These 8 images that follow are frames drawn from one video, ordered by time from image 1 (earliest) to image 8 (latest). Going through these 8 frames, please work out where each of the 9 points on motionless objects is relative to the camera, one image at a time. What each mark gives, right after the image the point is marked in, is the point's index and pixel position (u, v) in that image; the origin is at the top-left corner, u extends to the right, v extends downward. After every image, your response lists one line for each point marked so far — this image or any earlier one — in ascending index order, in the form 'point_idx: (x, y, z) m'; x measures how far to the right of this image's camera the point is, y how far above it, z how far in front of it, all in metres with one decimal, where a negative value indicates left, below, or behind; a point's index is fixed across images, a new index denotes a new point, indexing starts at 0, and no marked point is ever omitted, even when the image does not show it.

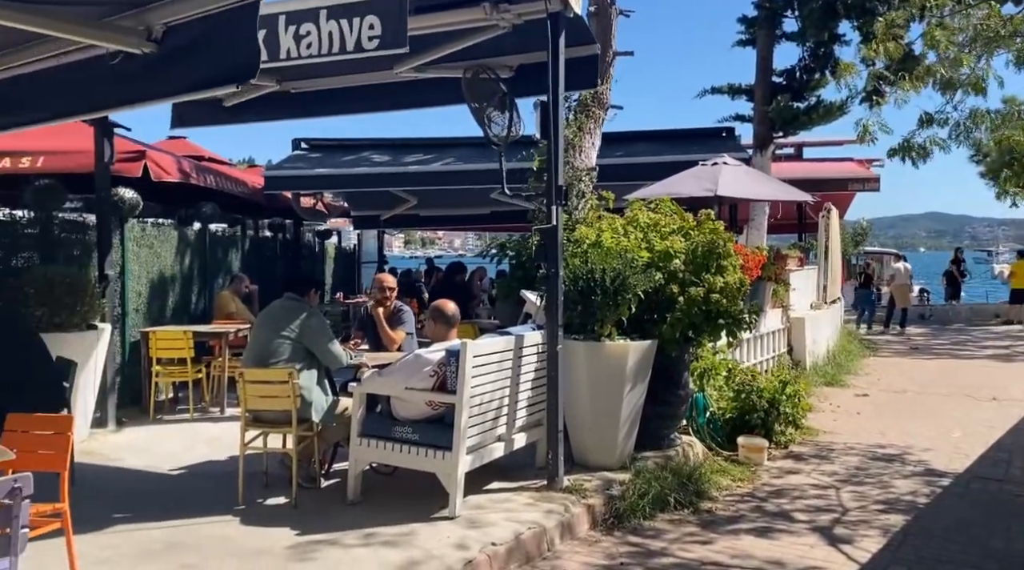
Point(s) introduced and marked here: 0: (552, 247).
0: (+0.3, +0.3, +5.8) m
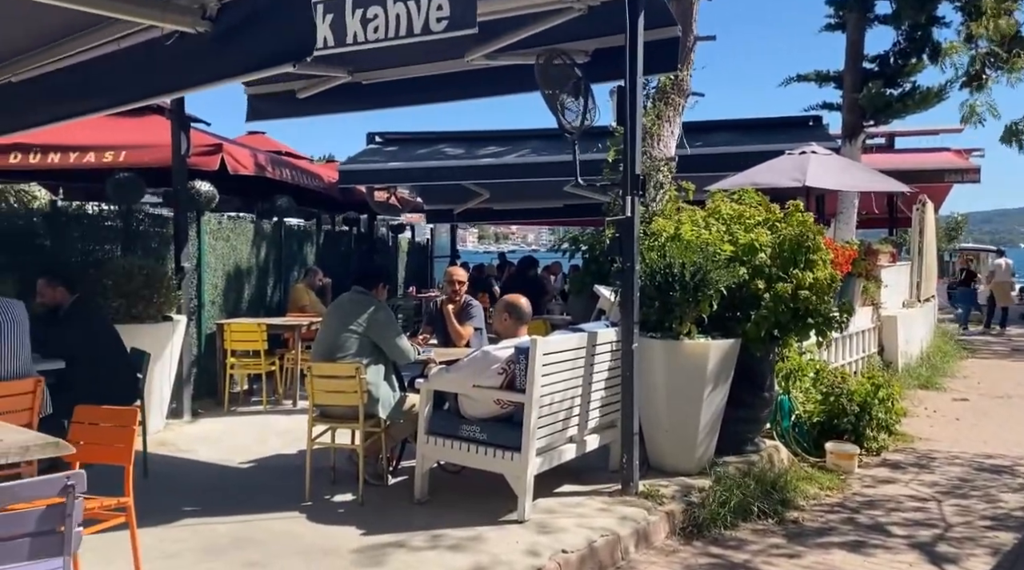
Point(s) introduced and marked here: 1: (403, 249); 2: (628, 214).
0: (+0.8, +0.3, +5.6) m
1: (-2.2, +0.7, +16.7) m
2: (+0.8, +0.5, +5.5) m
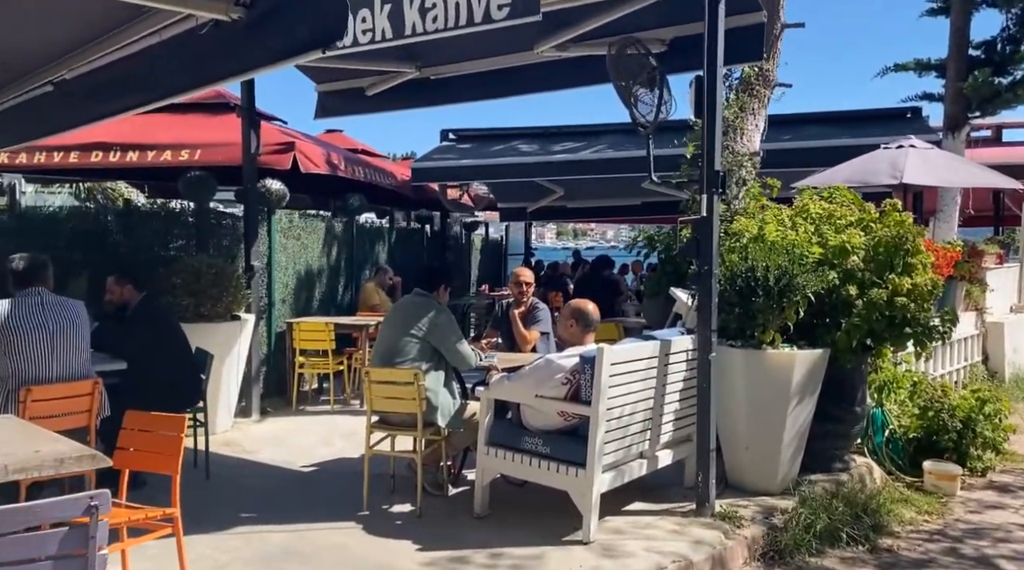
0: (+1.2, +0.3, +5.2) m
1: (-0.7, +0.8, +16.5) m
2: (+1.2, +0.4, +5.2) m
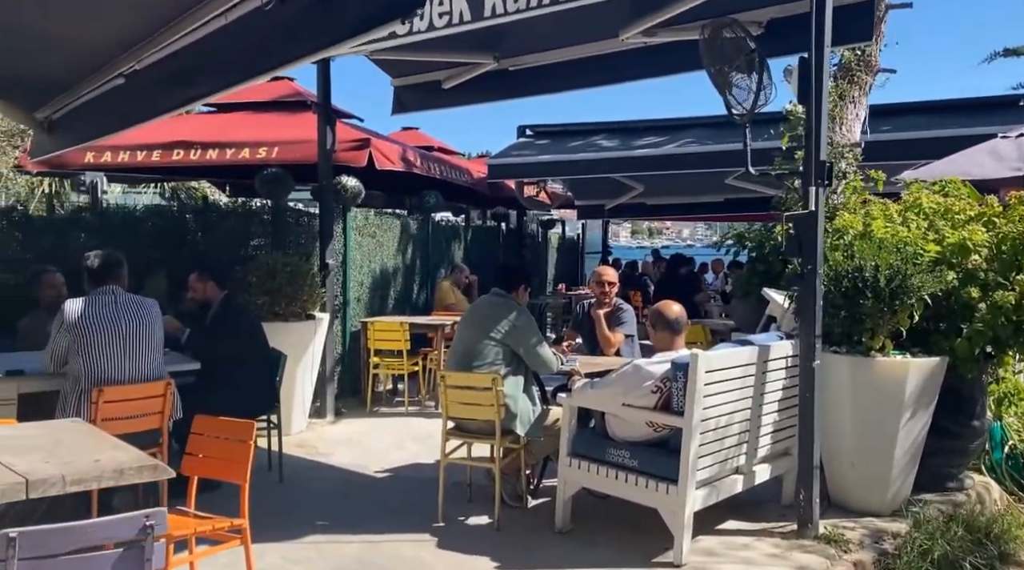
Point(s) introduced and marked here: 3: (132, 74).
0: (+1.7, +0.3, +4.7) m
1: (+0.8, +0.8, +16.2) m
2: (+1.7, +0.4, +4.7) m
3: (-1.9, +1.1, +4.2) m
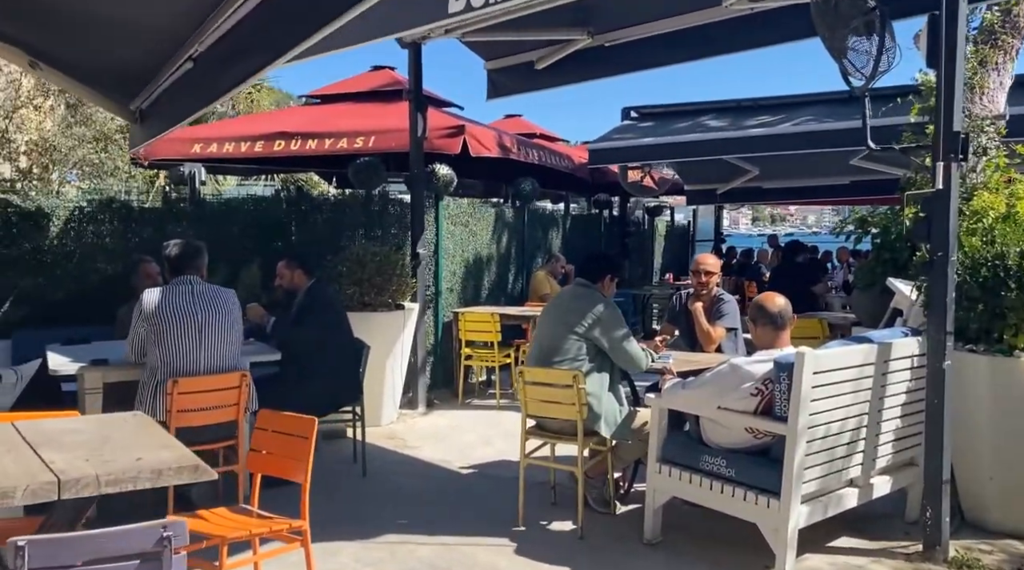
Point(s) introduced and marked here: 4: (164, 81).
0: (+2.2, +0.3, +4.1) m
1: (+2.8, +1.0, +15.6) m
2: (+2.1, +0.5, +4.1) m
3: (-1.5, +1.1, +4.1) m
4: (-2.0, +1.2, +4.8) m
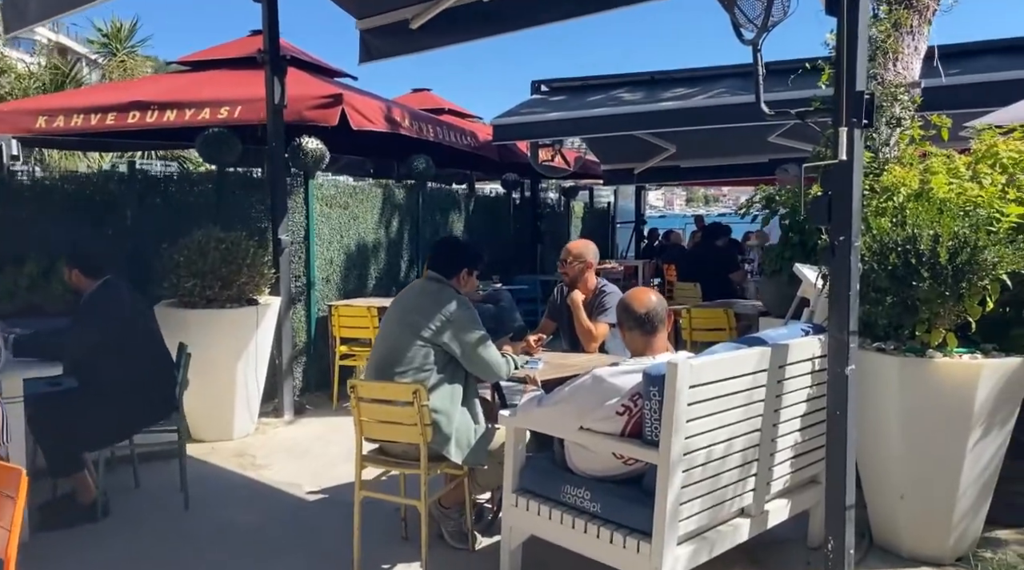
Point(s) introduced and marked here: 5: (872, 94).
0: (+1.4, +0.4, +3.5) m
1: (+1.2, +1.3, +15.0) m
2: (+1.4, +0.5, +3.5) m
3: (-2.3, +1.1, +3.1) m
4: (-2.8, +1.2, +3.8) m
5: (+1.5, +0.8, +3.5) m
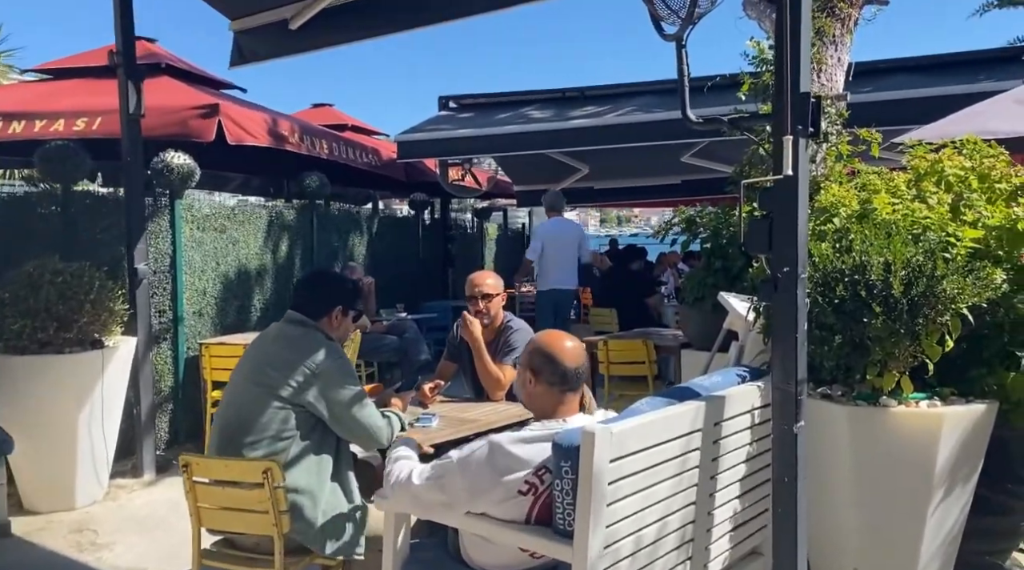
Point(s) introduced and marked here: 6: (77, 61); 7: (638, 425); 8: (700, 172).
0: (+1.0, +0.2, +2.9) m
1: (-0.4, +0.8, +14.4) m
2: (+1.0, +0.4, +2.9) m
3: (-2.7, +0.9, +2.2) m
4: (-3.3, +1.0, +2.8) m
5: (+1.1, +0.7, +2.9) m
6: (-4.4, +2.3, +8.3) m
7: (+0.4, -0.4, +2.5) m
8: (+2.6, +1.6, +11.5) m
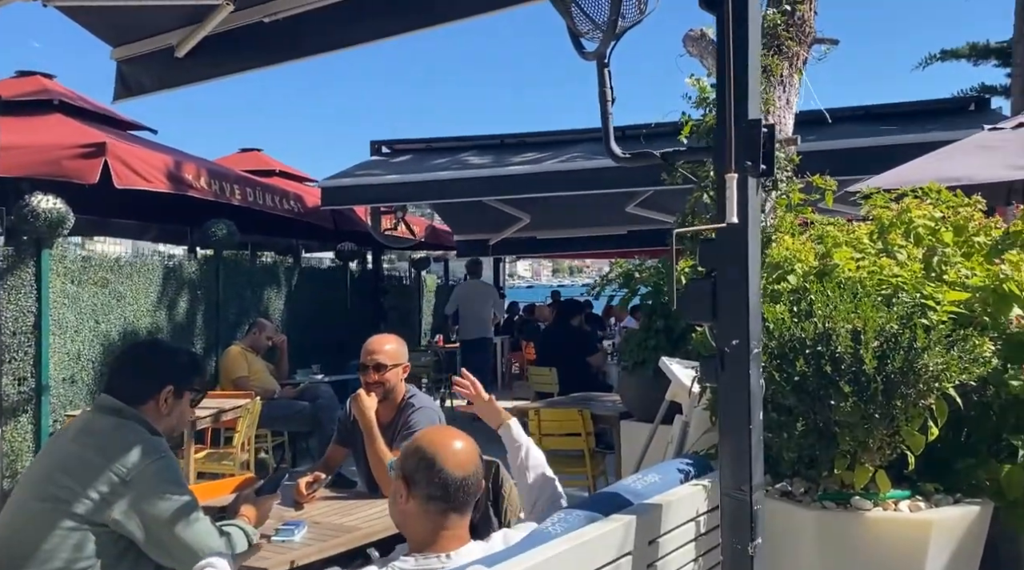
0: (+0.6, 0.0, +2.3) m
1: (-1.4, -0.1, +13.7) m
2: (+0.6, +0.2, +2.3) m
3: (-3.0, +0.8, +1.5) m
4: (-3.6, +0.8, +2.0) m
5: (+0.7, +0.4, +2.3) m
6: (-5.1, +1.7, +7.5) m
7: (+0.1, -0.6, +1.8) m
8: (+1.8, +0.8, +11.0) m
